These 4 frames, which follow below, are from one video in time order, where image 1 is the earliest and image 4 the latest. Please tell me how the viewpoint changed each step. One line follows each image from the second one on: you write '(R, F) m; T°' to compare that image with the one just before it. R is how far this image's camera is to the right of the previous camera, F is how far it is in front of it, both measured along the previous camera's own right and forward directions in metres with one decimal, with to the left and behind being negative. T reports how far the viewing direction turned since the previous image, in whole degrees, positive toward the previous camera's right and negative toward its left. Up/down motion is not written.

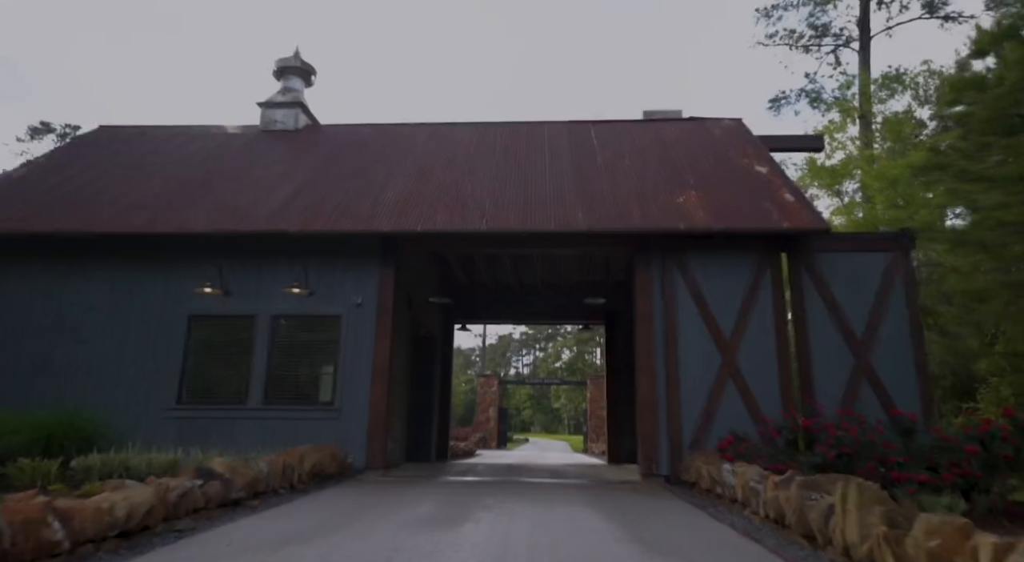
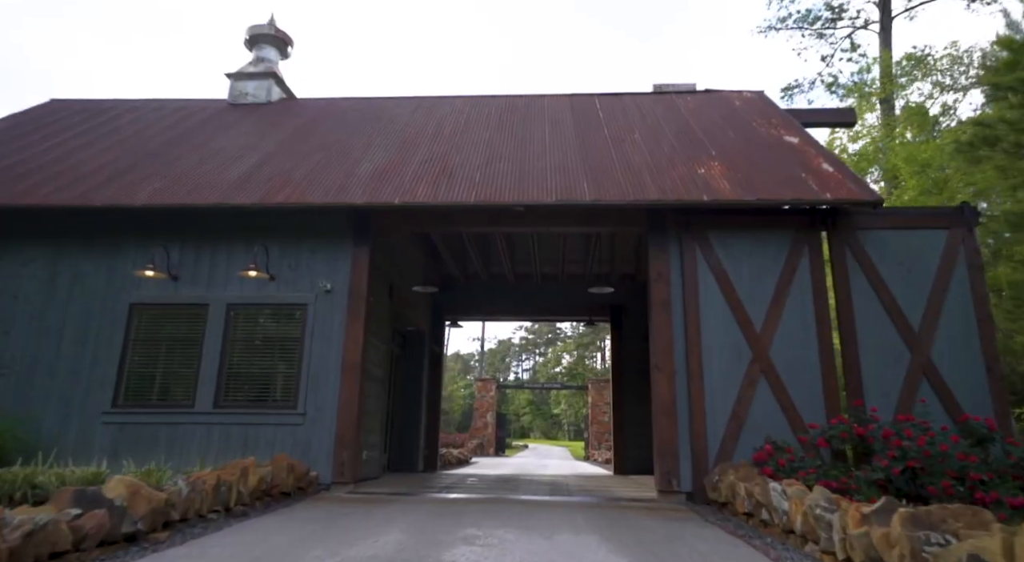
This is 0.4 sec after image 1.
(+0.1, +1.0) m; 0°
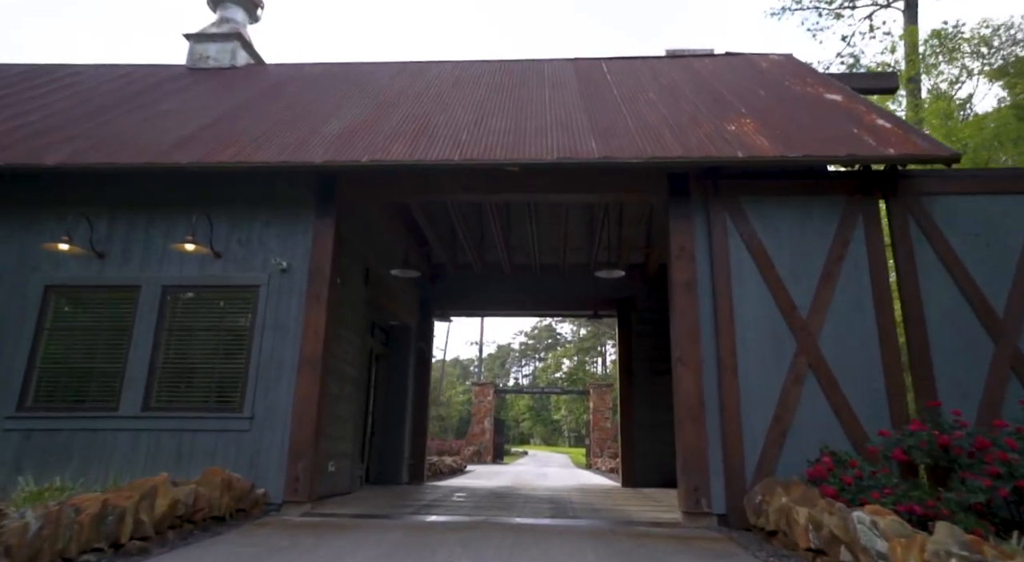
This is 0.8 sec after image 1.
(+0.1, +1.0) m; 0°
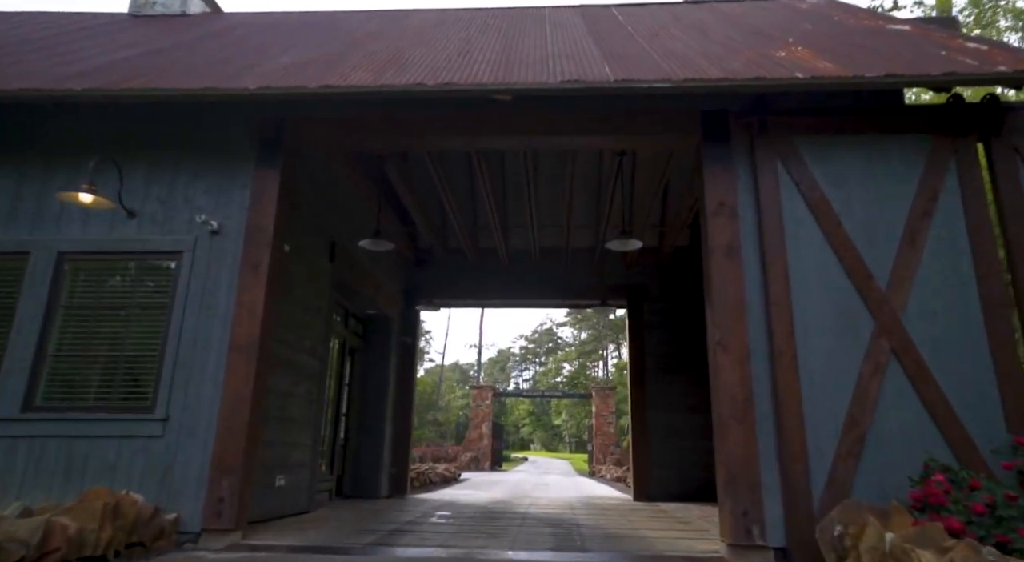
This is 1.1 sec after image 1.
(+0.1, +1.1) m; 0°
